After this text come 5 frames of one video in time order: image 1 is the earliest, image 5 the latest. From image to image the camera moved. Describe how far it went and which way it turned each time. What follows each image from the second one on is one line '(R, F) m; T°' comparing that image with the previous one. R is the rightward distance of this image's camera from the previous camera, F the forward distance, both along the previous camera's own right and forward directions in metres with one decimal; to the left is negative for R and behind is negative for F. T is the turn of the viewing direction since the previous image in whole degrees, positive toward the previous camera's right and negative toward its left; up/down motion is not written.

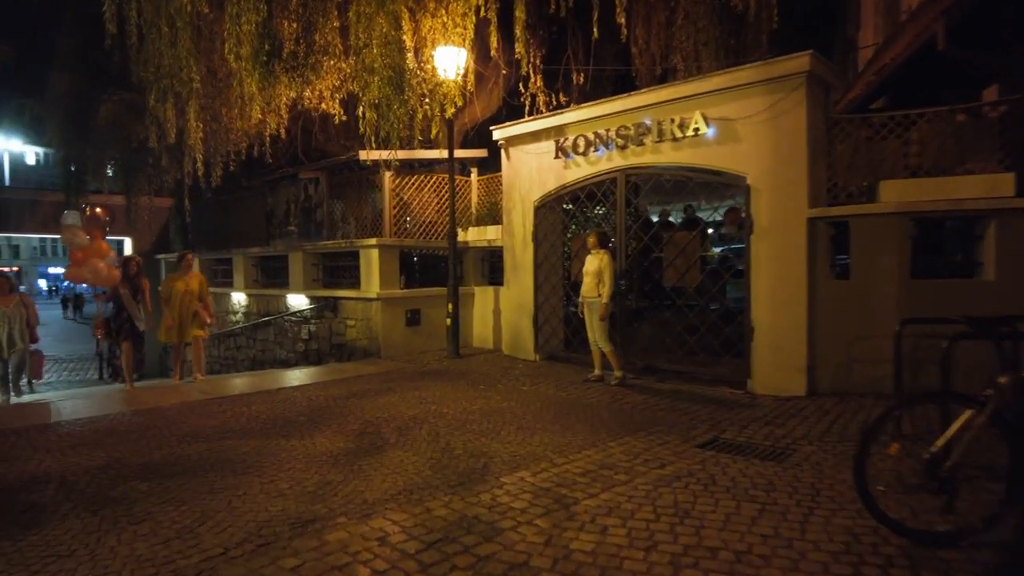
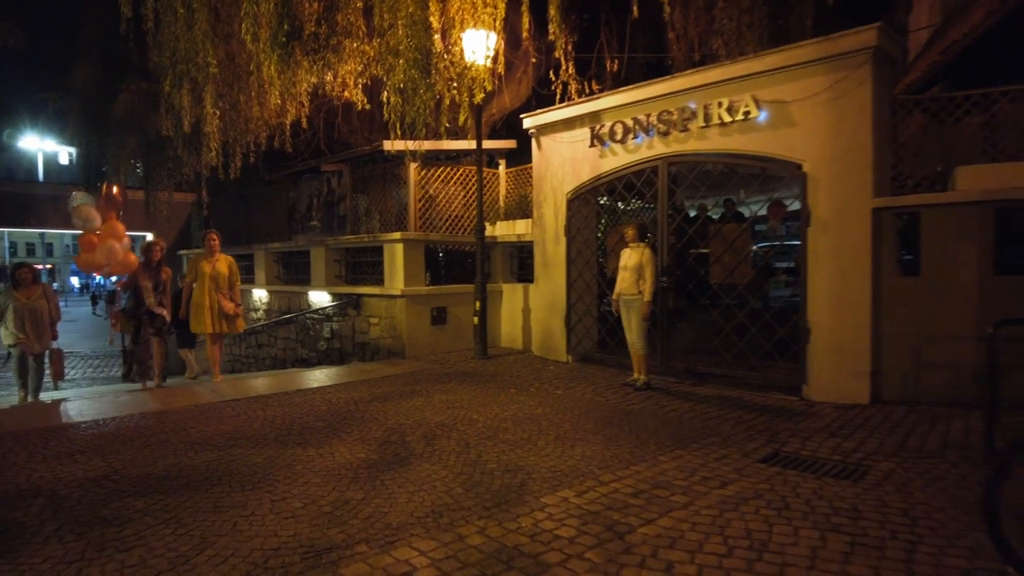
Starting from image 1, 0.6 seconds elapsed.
(-0.1, +0.6) m; -2°
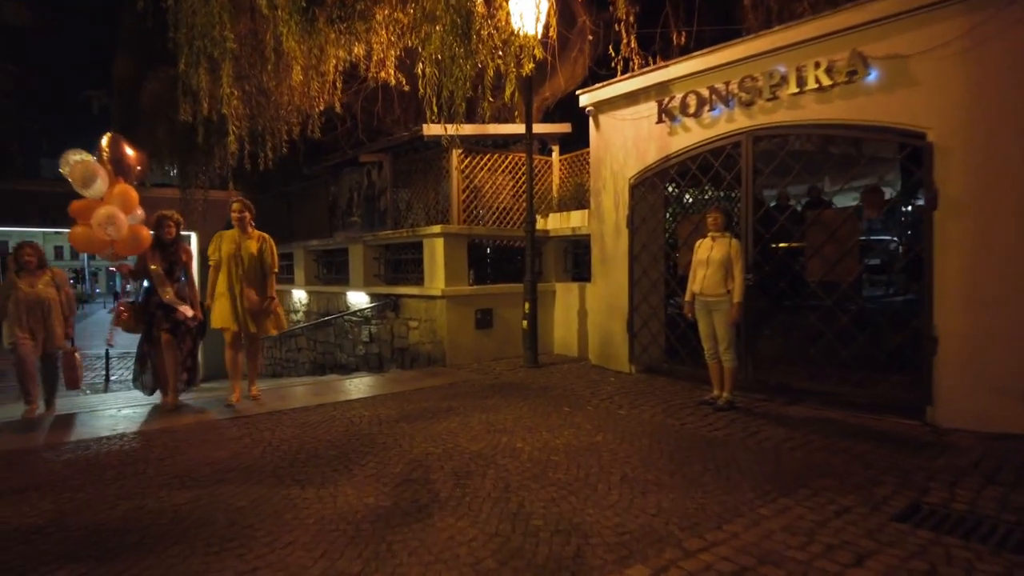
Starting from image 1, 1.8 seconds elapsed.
(0.0, +1.1) m; -5°
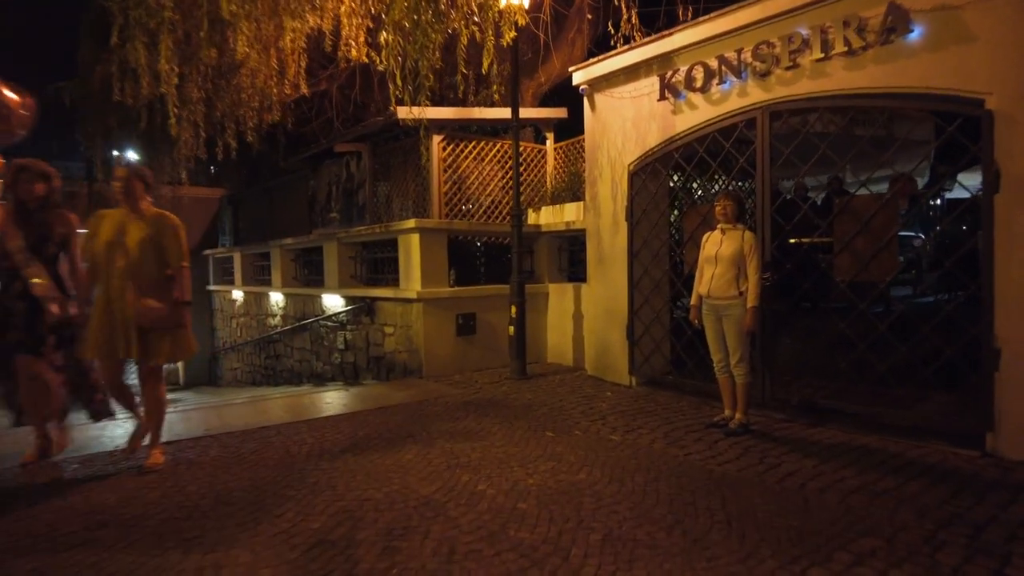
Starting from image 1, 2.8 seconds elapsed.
(+0.3, +1.0) m; -1°
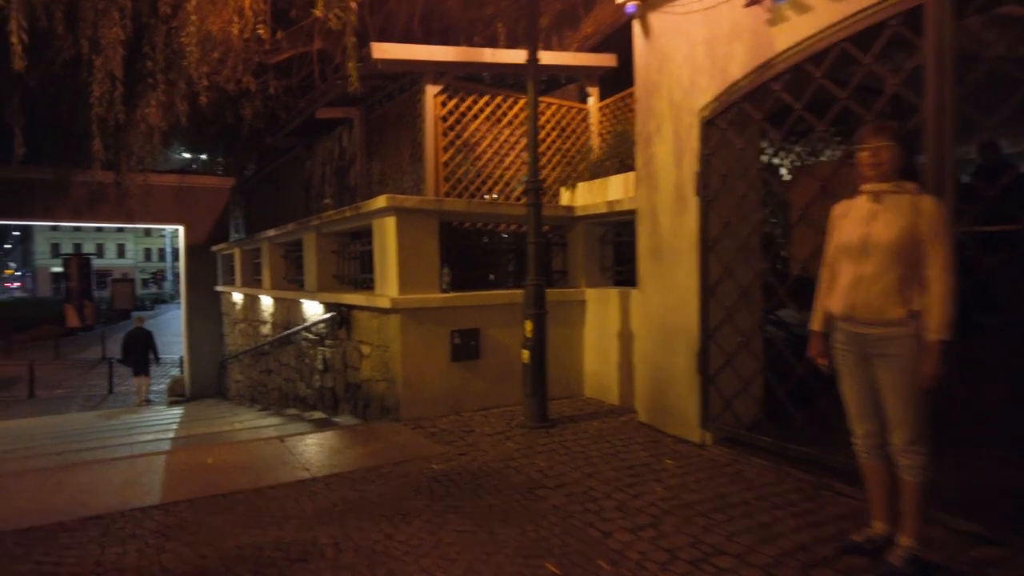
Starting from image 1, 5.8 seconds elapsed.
(+0.4, +2.4) m; -6°
